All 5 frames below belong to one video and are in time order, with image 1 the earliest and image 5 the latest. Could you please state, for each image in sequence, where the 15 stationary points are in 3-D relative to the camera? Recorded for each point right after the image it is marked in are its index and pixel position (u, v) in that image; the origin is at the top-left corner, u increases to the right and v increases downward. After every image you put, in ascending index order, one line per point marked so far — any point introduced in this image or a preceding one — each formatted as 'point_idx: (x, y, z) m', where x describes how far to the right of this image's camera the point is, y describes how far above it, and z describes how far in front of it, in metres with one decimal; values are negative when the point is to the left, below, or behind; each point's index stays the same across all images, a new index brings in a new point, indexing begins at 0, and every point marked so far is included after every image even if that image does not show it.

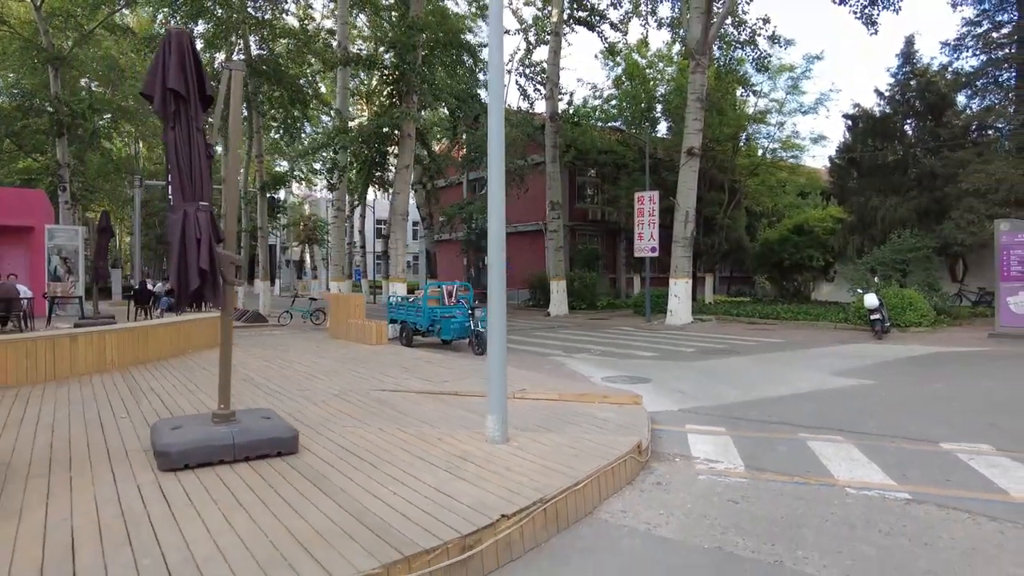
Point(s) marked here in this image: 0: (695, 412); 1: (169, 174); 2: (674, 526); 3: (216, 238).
0: (+2.2, -1.4, +7.3) m
1: (-2.5, +0.8, +4.6) m
2: (+1.1, -1.5, +4.1) m
3: (-2.3, +0.4, +4.8) m
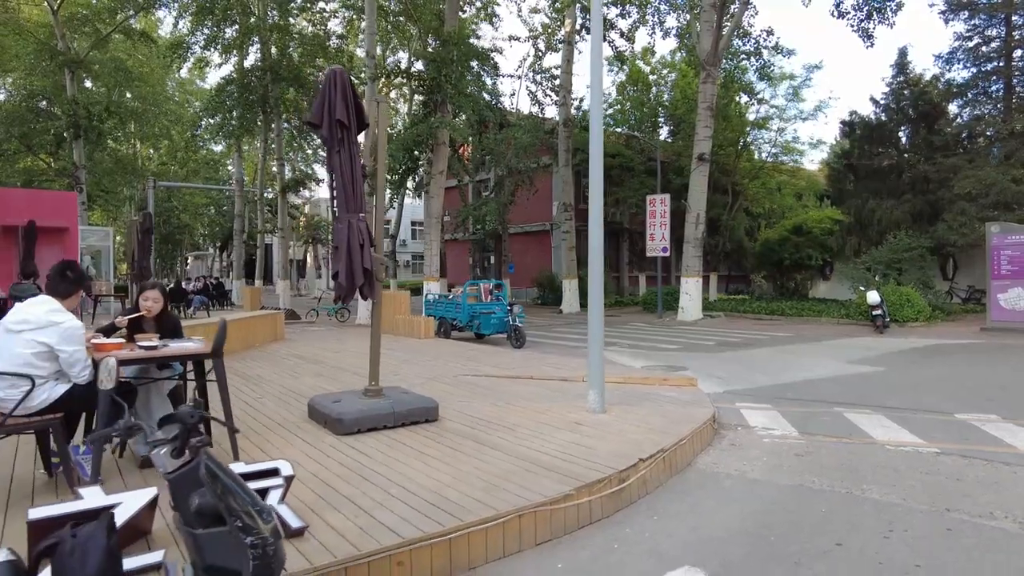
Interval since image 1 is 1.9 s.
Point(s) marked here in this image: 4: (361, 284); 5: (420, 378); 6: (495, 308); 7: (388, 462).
0: (+3.1, -1.4, +8.4) m
1: (-1.6, +0.9, +5.6) m
2: (+2.1, -1.5, +5.1) m
3: (-1.3, +0.4, +5.8) m
4: (-1.4, 0.0, +5.6) m
5: (-1.2, -1.2, +8.1) m
6: (-0.4, -0.5, +14.5) m
7: (-0.9, -1.3, +4.6) m
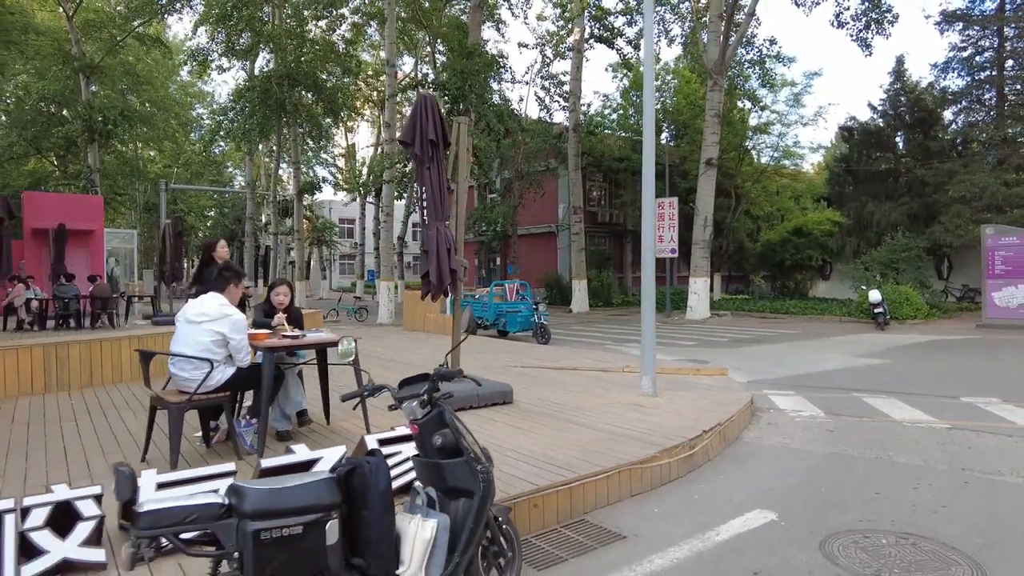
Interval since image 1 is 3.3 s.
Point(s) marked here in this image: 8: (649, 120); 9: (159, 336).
0: (+3.8, -1.4, +9.2) m
1: (-0.9, +0.9, +6.4) m
2: (+2.8, -1.5, +6.0) m
3: (-0.6, +0.4, +6.6) m
4: (-0.7, +0.1, +6.4) m
5: (-0.5, -1.2, +8.9) m
6: (+0.2, -0.4, +15.3) m
7: (-0.2, -1.3, +5.4) m
8: (+1.6, +1.9, +7.3) m
9: (-4.9, -0.6, +8.5) m
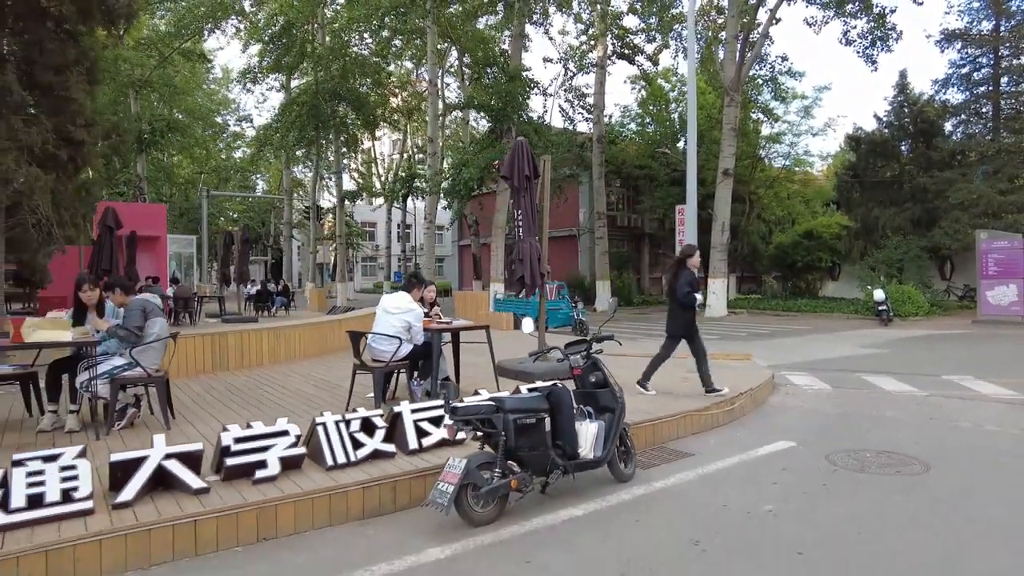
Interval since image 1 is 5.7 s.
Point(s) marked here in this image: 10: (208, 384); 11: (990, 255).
0: (+4.8, -1.4, +11.1) m
1: (+0.1, +0.9, +8.4) m
2: (+3.8, -1.5, +7.9) m
3: (+0.4, +0.4, +8.6) m
4: (+0.3, +0.1, +8.4) m
5: (+0.6, -1.2, +10.8) m
6: (+1.4, -0.5, +17.3) m
7: (+0.8, -1.3, +7.3) m
8: (+2.6, +1.9, +9.3) m
9: (-3.8, -0.6, +10.5) m
10: (-4.1, -1.3, +8.5) m
11: (+14.5, +1.0, +19.0) m
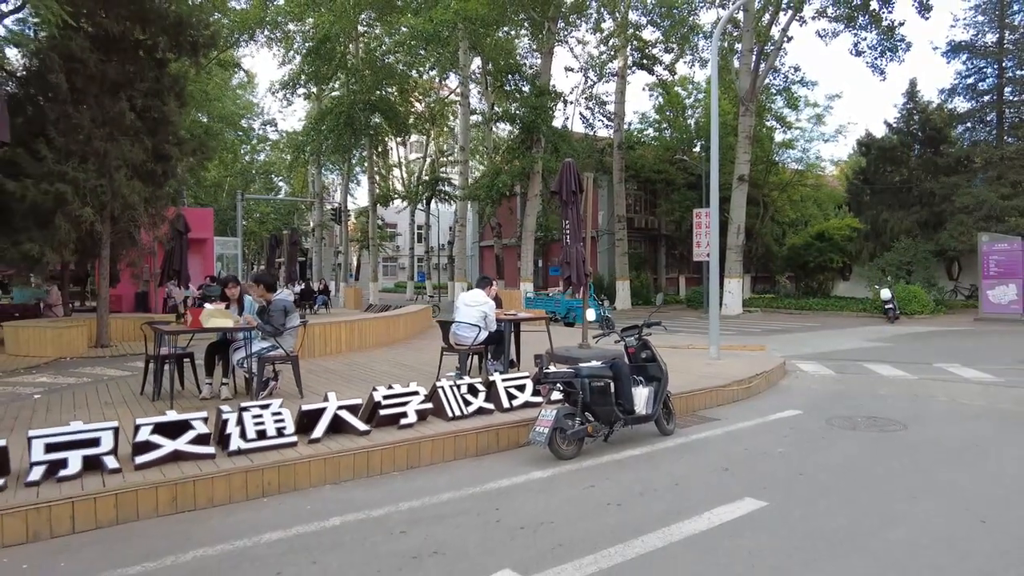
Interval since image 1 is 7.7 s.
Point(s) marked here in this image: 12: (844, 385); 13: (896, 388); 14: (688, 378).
0: (+5.7, -1.4, +12.5) m
1: (+0.9, +0.9, +9.9) m
2: (+4.6, -1.5, +9.3) m
3: (+1.2, +0.4, +10.1) m
4: (+1.1, +0.1, +9.9) m
5: (+1.4, -1.1, +12.3) m
6: (+2.3, -0.4, +18.8) m
7: (+1.6, -1.2, +8.8) m
8: (+3.4, +1.9, +10.7) m
9: (-3.0, -0.6, +12.1) m
10: (-3.3, -1.3, +10.0) m
11: (+15.5, +1.0, +20.2) m
12: (+5.0, -1.5, +9.3) m
13: (+5.5, -1.4, +8.9) m
14: (+2.4, -1.2, +8.6) m
